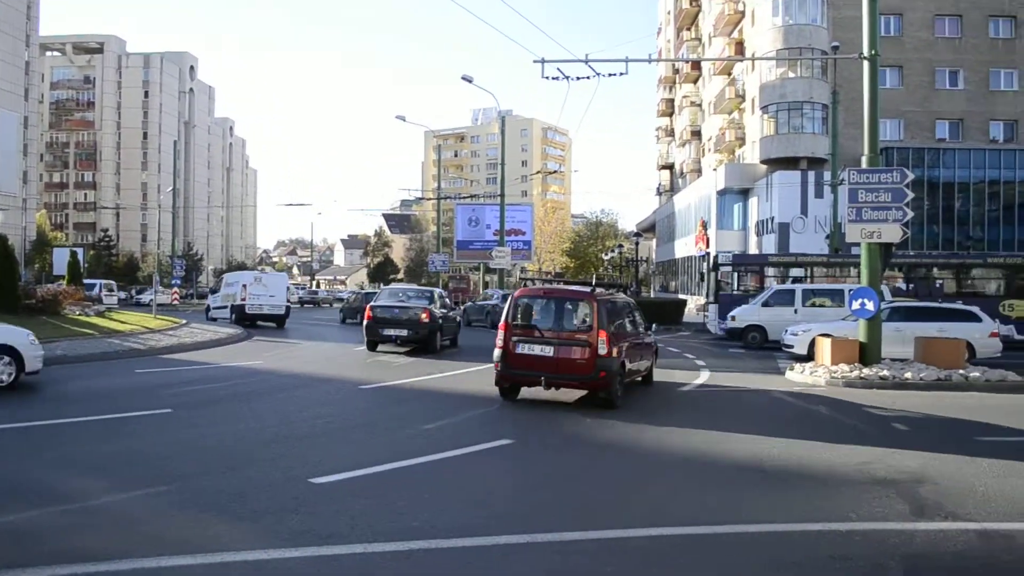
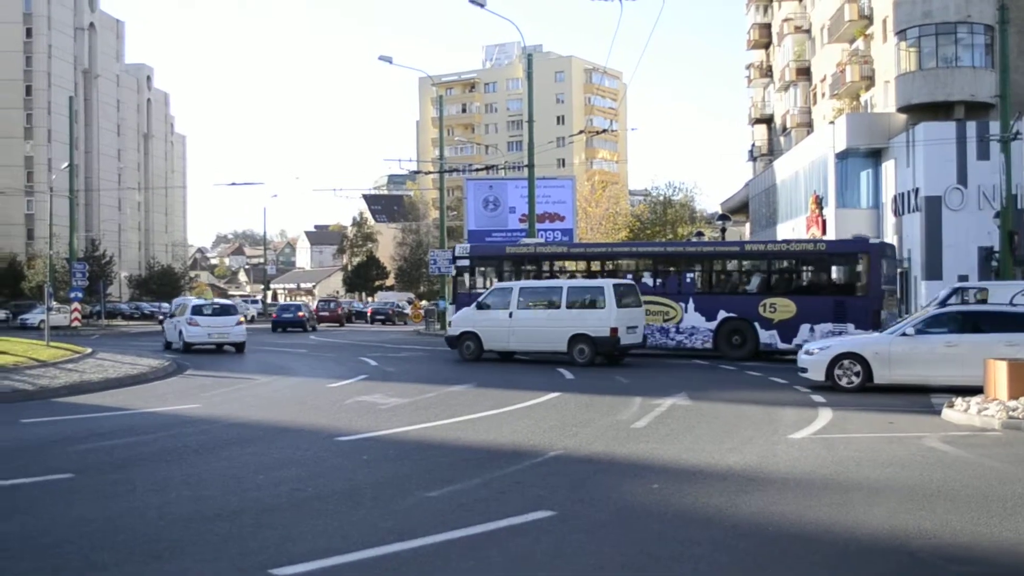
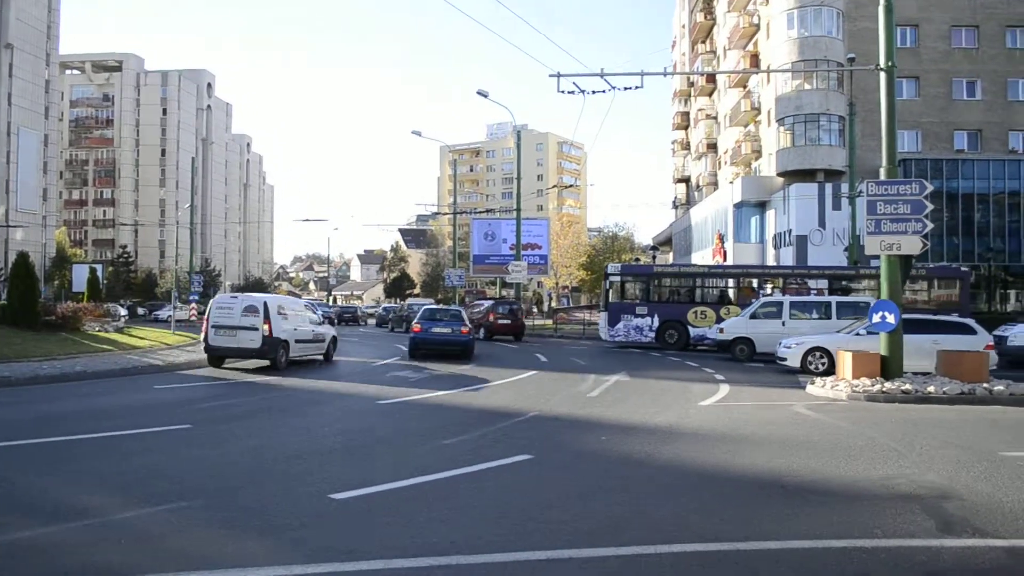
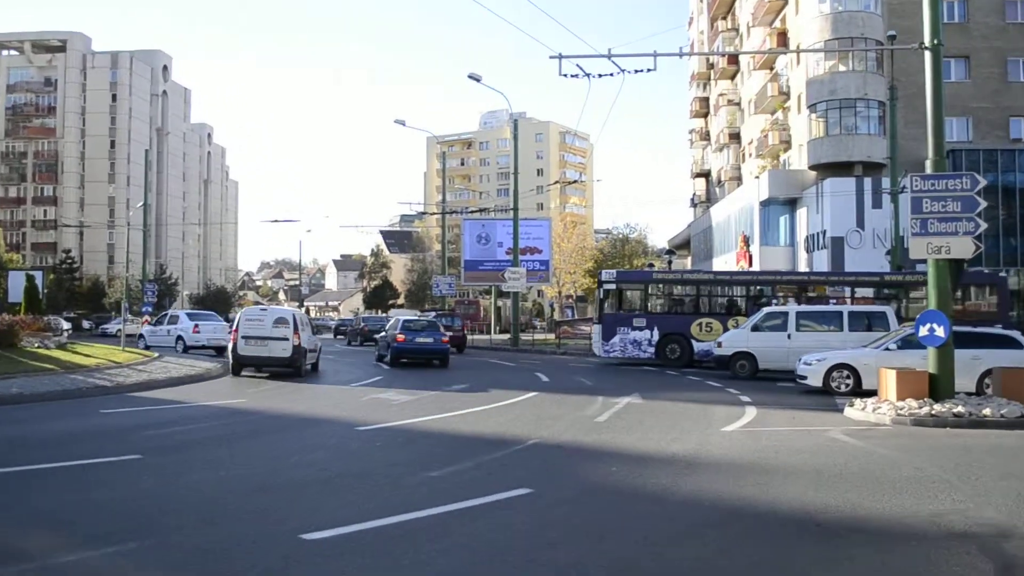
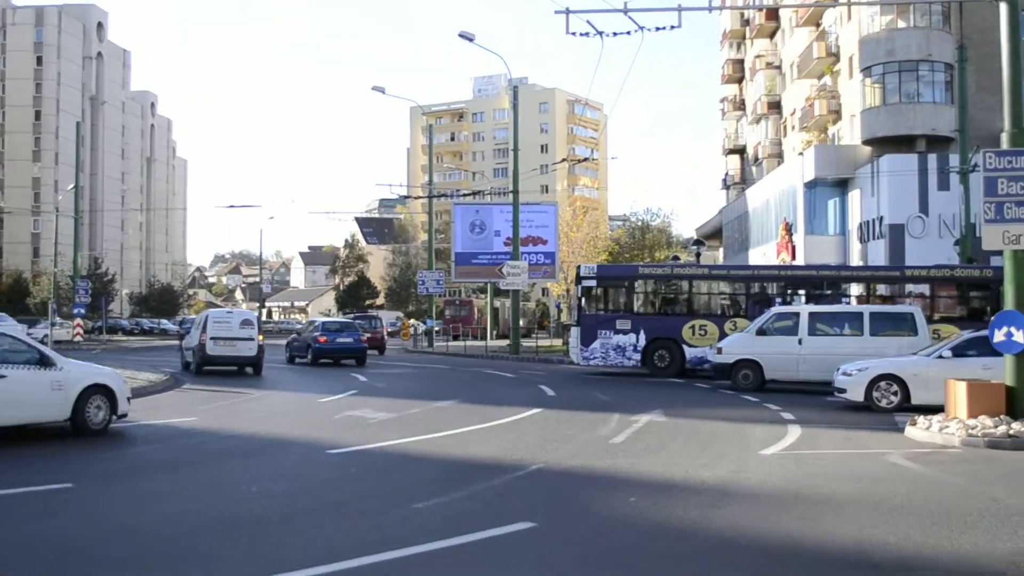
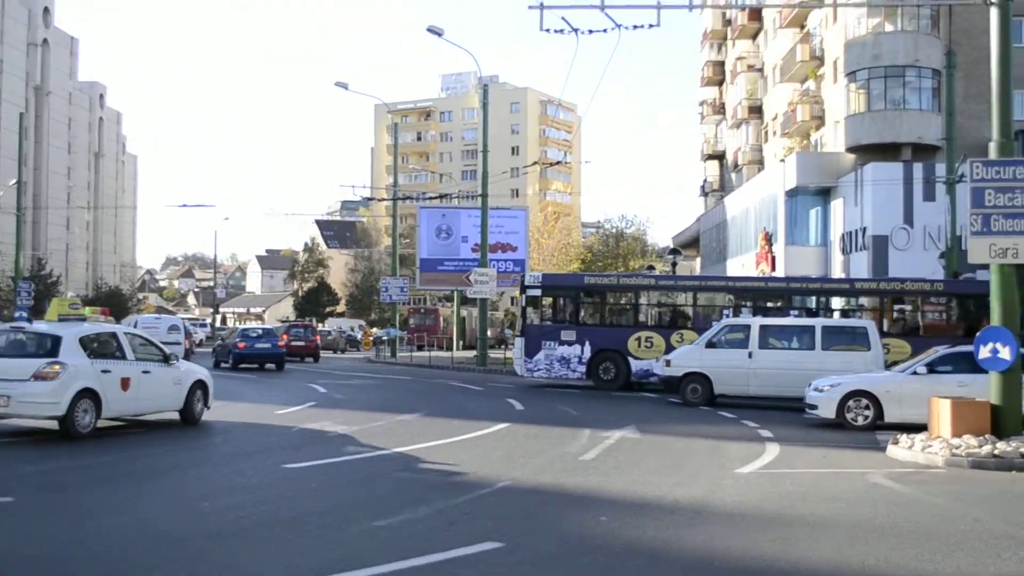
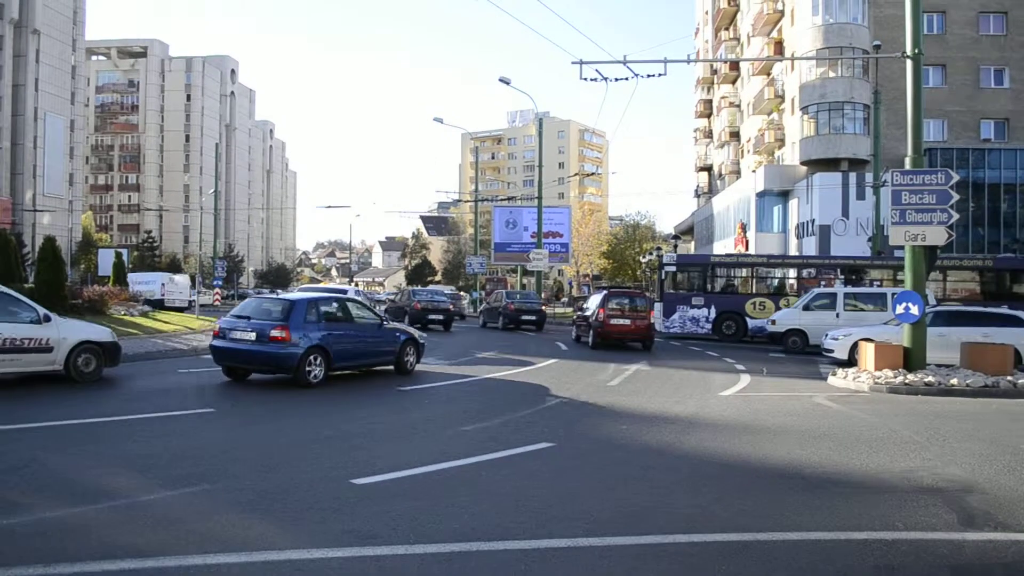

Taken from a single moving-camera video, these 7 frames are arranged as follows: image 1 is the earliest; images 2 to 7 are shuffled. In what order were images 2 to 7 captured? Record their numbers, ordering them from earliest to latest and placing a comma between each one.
7, 3, 4, 5, 6, 2
